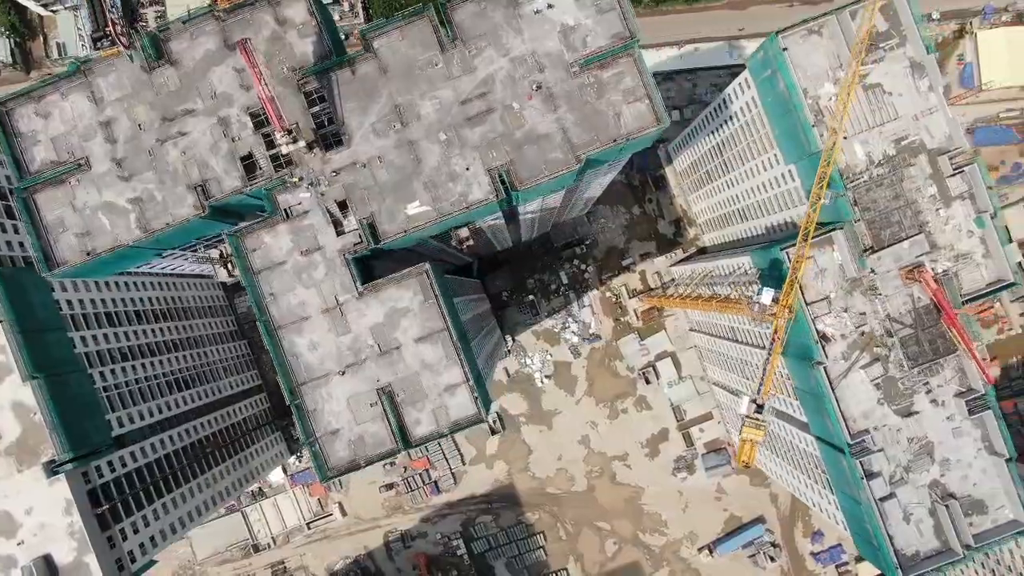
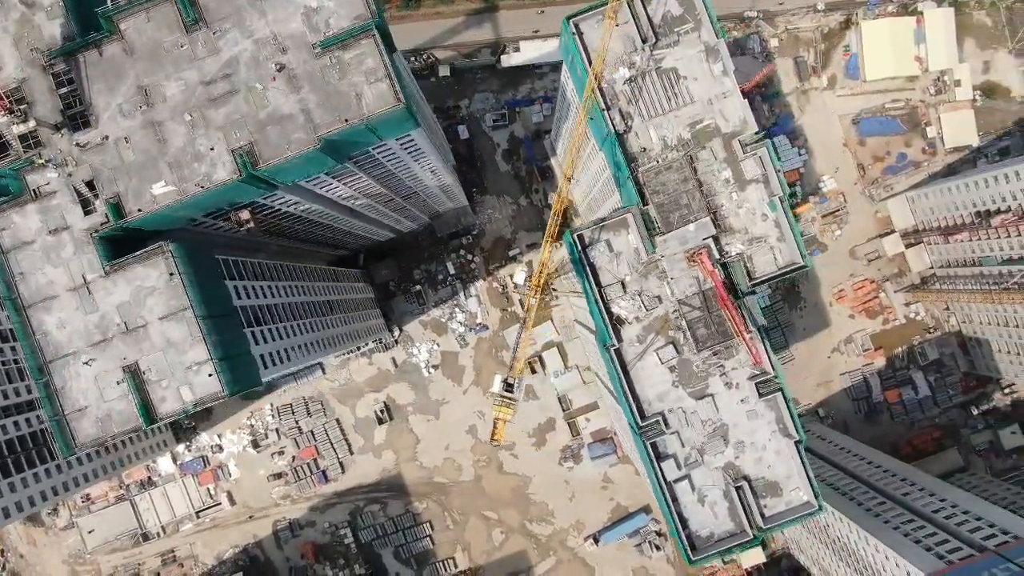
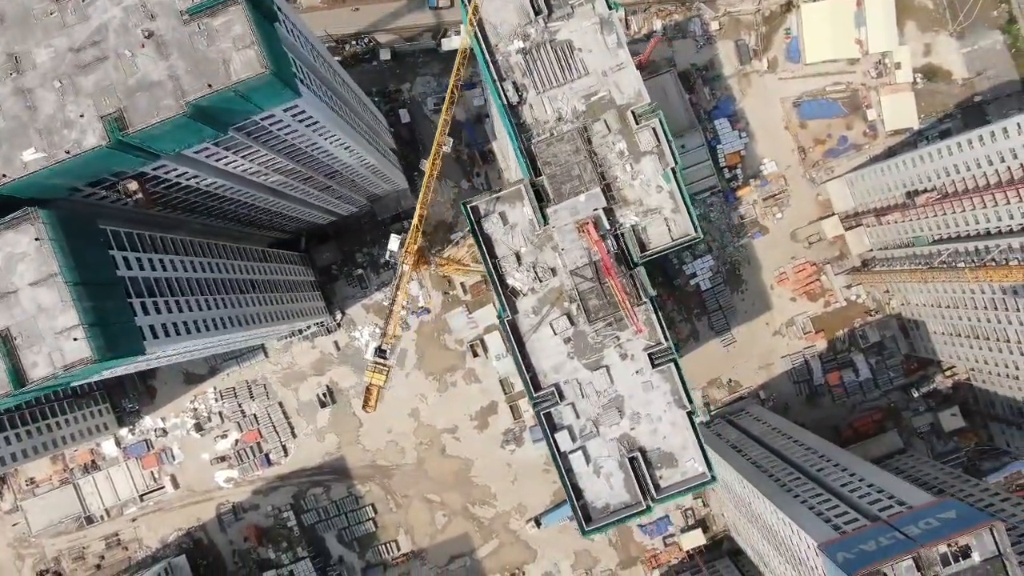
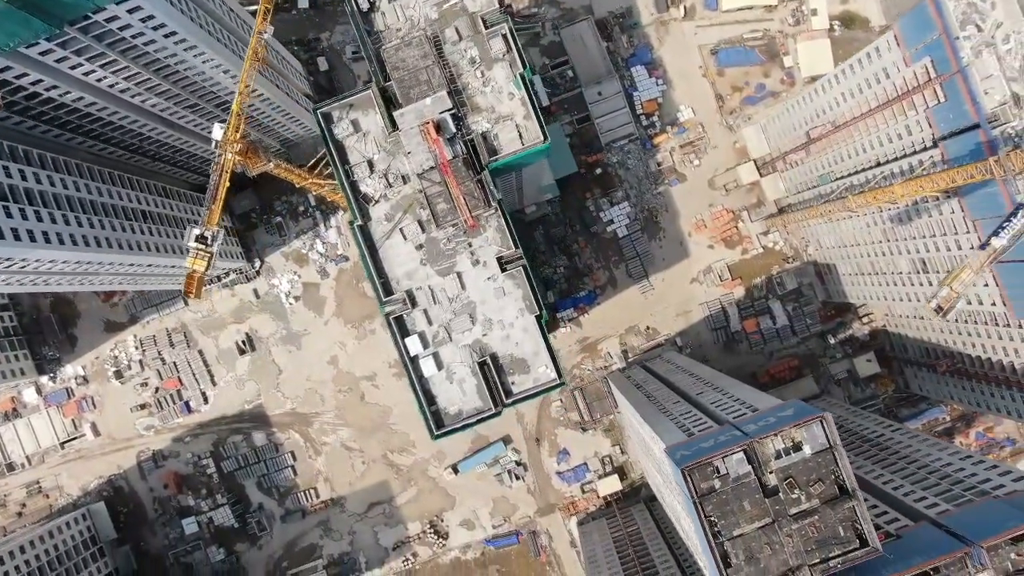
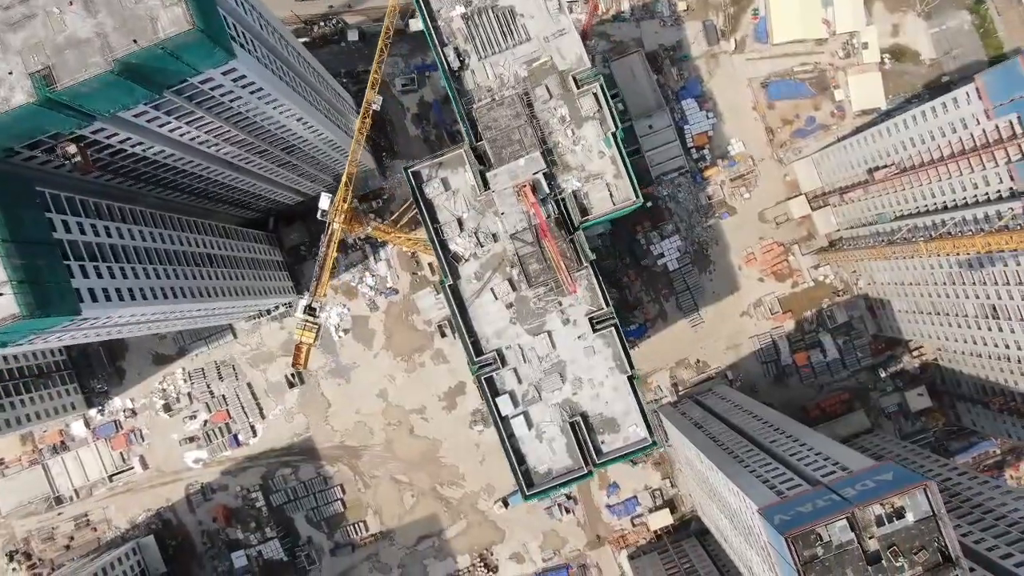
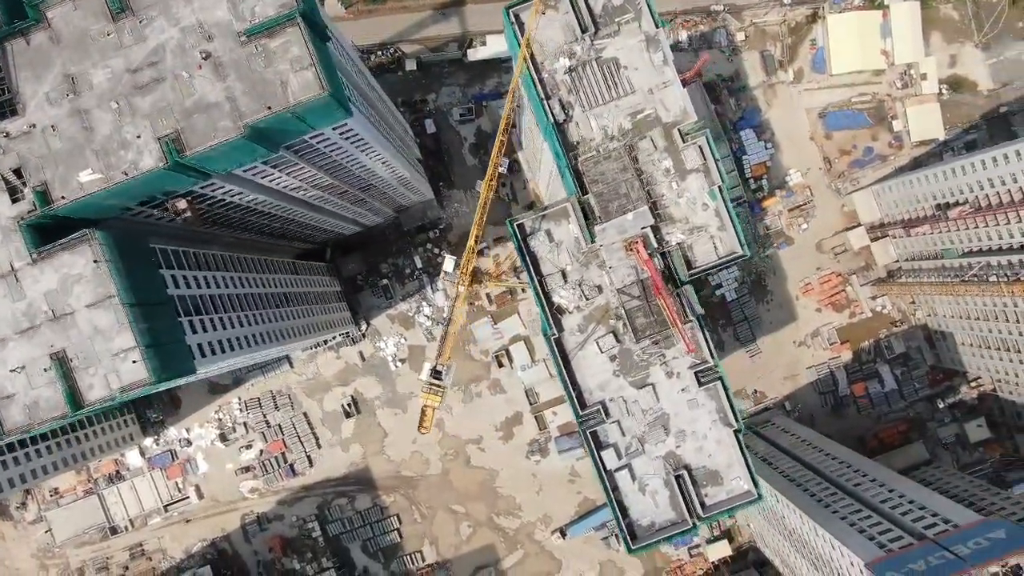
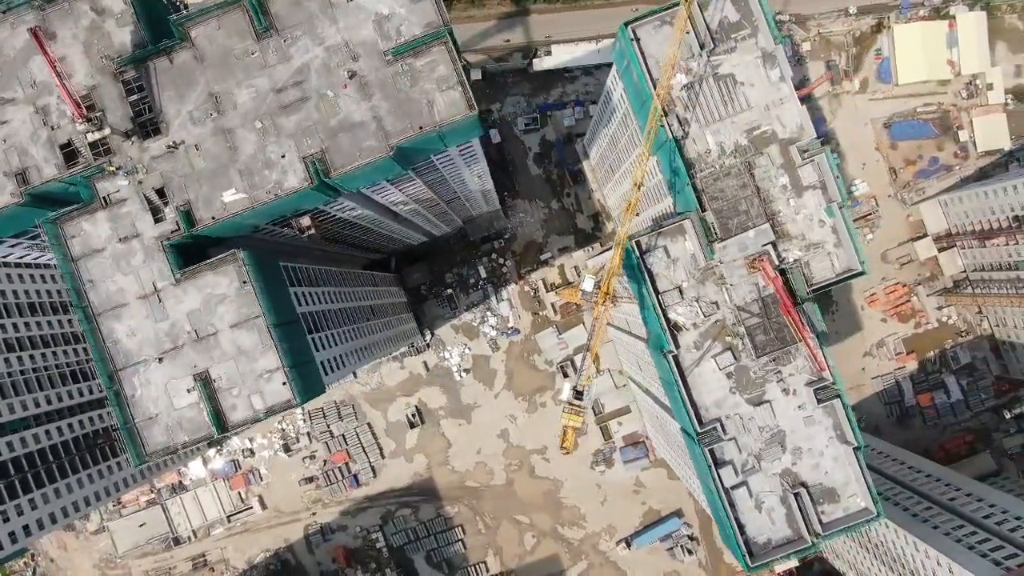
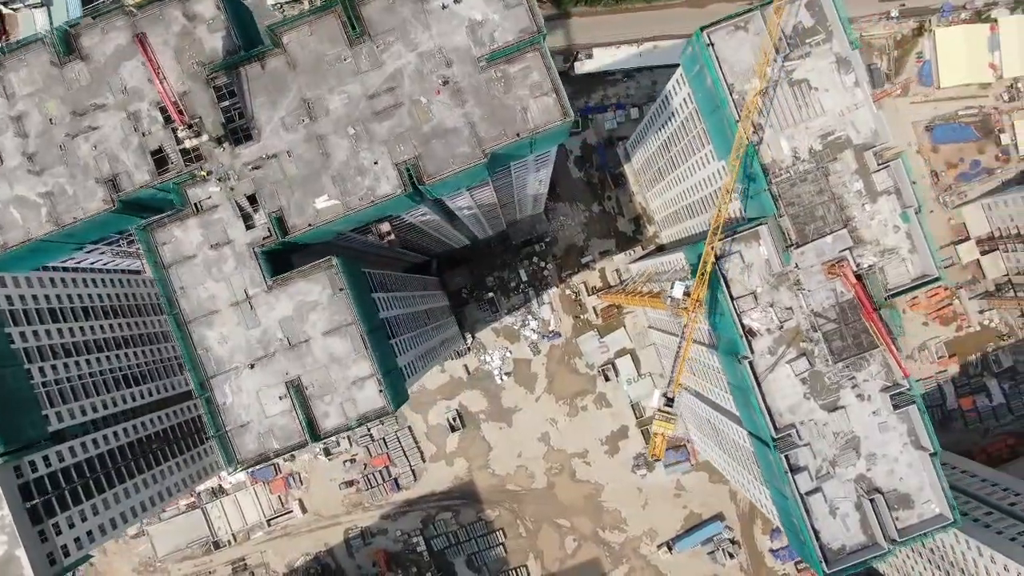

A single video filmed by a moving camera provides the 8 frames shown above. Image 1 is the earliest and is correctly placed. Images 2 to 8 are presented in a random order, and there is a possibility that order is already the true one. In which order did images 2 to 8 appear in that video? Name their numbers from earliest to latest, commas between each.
8, 7, 2, 6, 3, 5, 4
